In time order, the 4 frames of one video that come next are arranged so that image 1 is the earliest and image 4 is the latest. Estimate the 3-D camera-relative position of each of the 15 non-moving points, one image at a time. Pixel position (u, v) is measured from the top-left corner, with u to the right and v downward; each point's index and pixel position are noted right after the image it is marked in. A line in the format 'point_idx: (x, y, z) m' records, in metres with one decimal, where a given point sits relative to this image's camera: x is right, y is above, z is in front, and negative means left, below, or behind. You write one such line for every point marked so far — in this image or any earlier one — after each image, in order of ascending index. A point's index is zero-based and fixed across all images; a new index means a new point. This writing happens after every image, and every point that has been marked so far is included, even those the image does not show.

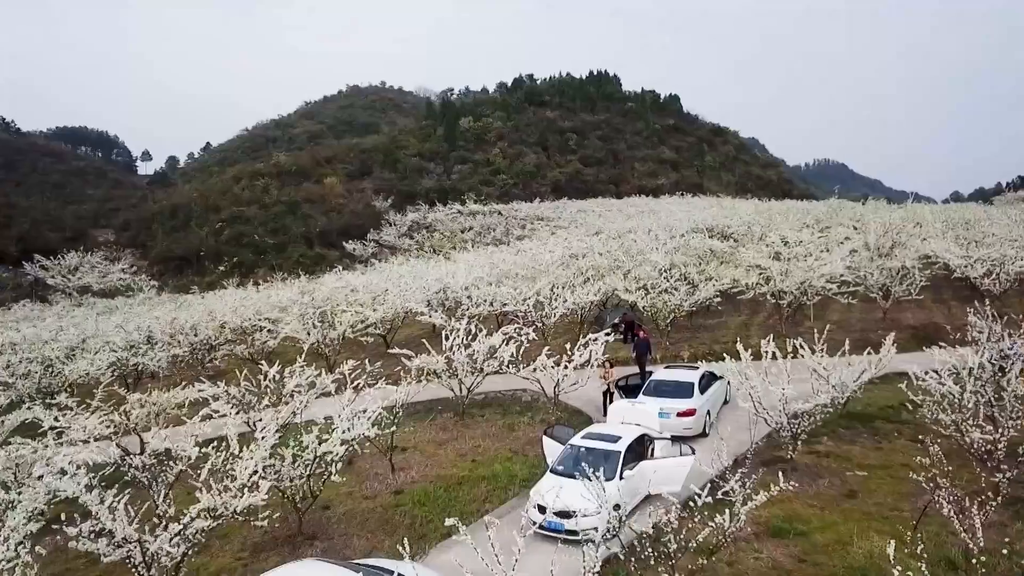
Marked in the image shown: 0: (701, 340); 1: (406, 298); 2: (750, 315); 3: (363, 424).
0: (+3.7, -1.0, +16.2) m
1: (-2.1, -0.2, +16.7) m
2: (+5.1, -0.6, +18.0) m
3: (-1.6, -1.4, +8.6) m
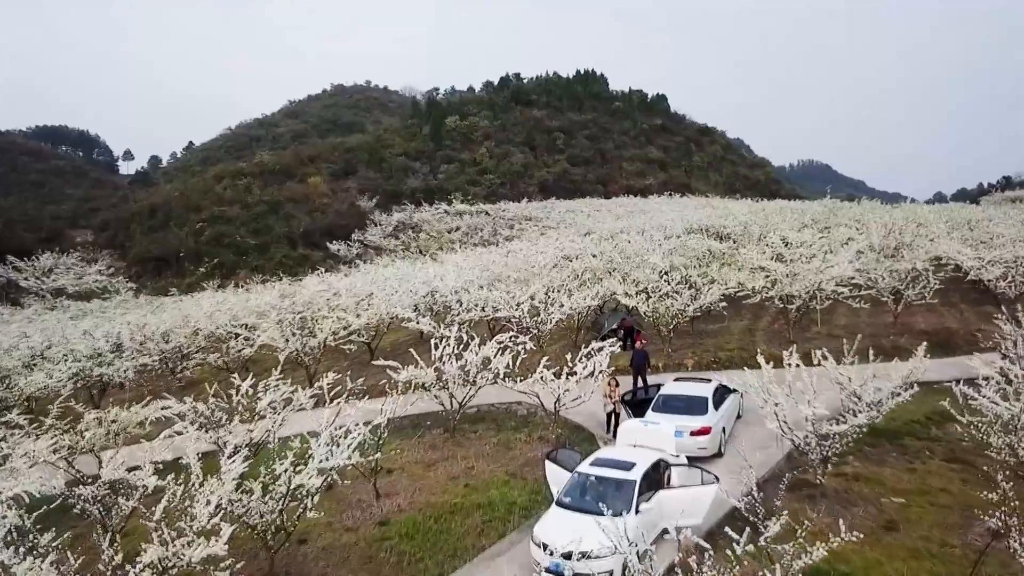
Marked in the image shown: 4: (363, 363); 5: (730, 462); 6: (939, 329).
0: (+3.6, -1.1, +15.3) m
1: (-2.3, -0.3, +15.7) m
2: (+5.0, -0.7, +17.1) m
3: (-1.6, -1.5, +7.7) m
4: (-2.8, -1.5, +15.5) m
5: (+2.4, -1.9, +9.3) m
6: (+8.2, -0.8, +15.9) m
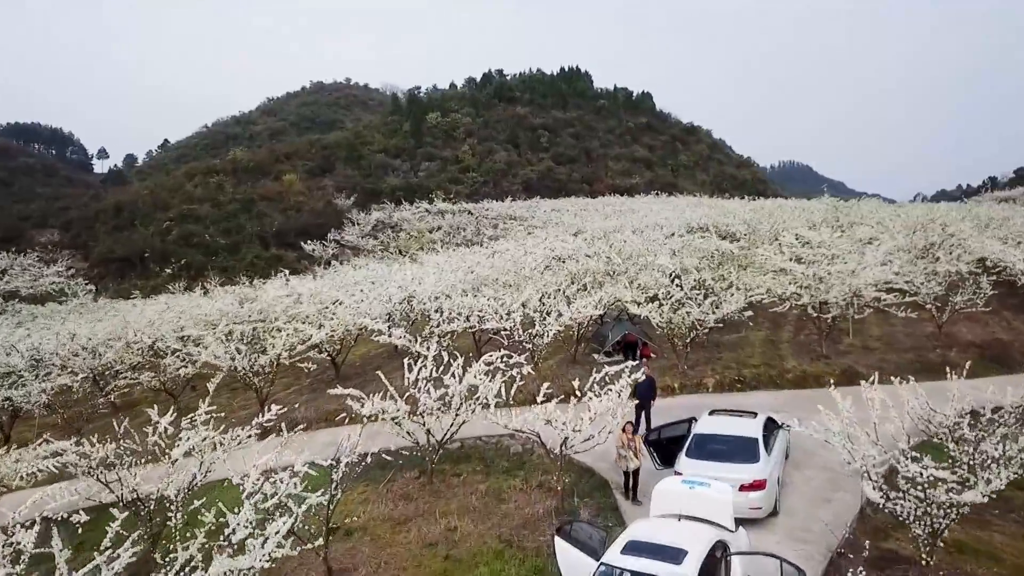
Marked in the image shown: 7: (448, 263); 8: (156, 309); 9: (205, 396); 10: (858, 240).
0: (+3.4, -1.2, +13.2) m
1: (-2.4, -0.4, +13.5) m
2: (+4.7, -0.8, +15.1) m
3: (-1.6, -1.6, +5.4) m
4: (-3.0, -1.6, +13.3) m
5: (+2.4, -2.0, +7.2) m
6: (+8.0, -0.9, +13.9) m
7: (-1.5, +0.6, +19.4) m
8: (-8.0, -0.5, +18.6) m
9: (-4.8, -1.7, +13.1) m
10: (+7.9, +1.1, +19.1) m
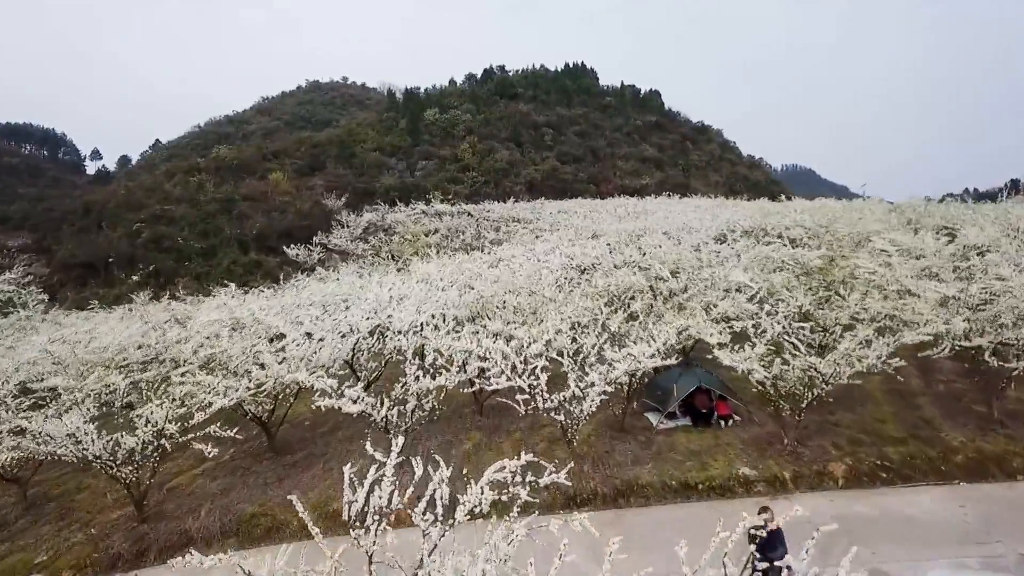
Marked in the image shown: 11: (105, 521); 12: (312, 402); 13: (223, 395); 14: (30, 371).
0: (+3.6, -1.5, +8.8) m
1: (-2.2, -0.7, +9.0) m
2: (+4.9, -1.1, +10.6) m
3: (-1.4, -1.9, +1.0) m
4: (-2.8, -1.9, +8.9) m
5: (+2.6, -2.4, +2.8) m
6: (+8.2, -1.2, +9.5) m
7: (-1.3, +0.2, +15.0) m
8: (-7.8, -0.8, +14.2) m
9: (-4.6, -2.0, +8.7) m
10: (+8.1, +0.8, +14.6) m
11: (-3.9, -2.2, +7.9) m
12: (-2.5, -1.4, +11.1) m
13: (-2.8, -1.0, +8.2) m
14: (-6.0, -1.0, +10.1) m
